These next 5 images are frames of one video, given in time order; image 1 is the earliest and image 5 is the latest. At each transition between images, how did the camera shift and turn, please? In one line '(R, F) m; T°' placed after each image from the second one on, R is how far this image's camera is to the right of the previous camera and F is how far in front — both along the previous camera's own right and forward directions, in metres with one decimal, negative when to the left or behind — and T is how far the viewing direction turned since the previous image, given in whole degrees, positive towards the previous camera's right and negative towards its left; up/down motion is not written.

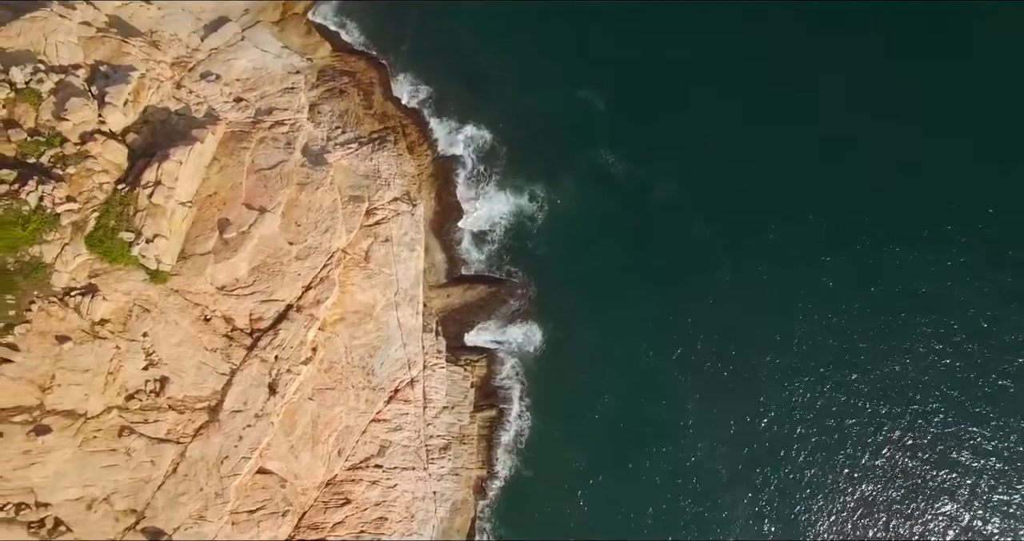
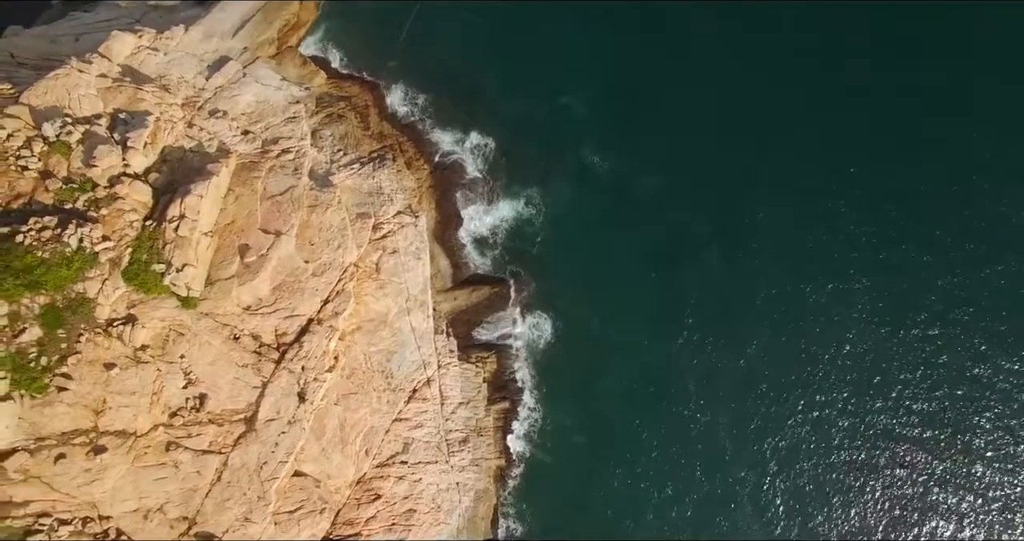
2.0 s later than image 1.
(0.0, -2.6) m; 0°
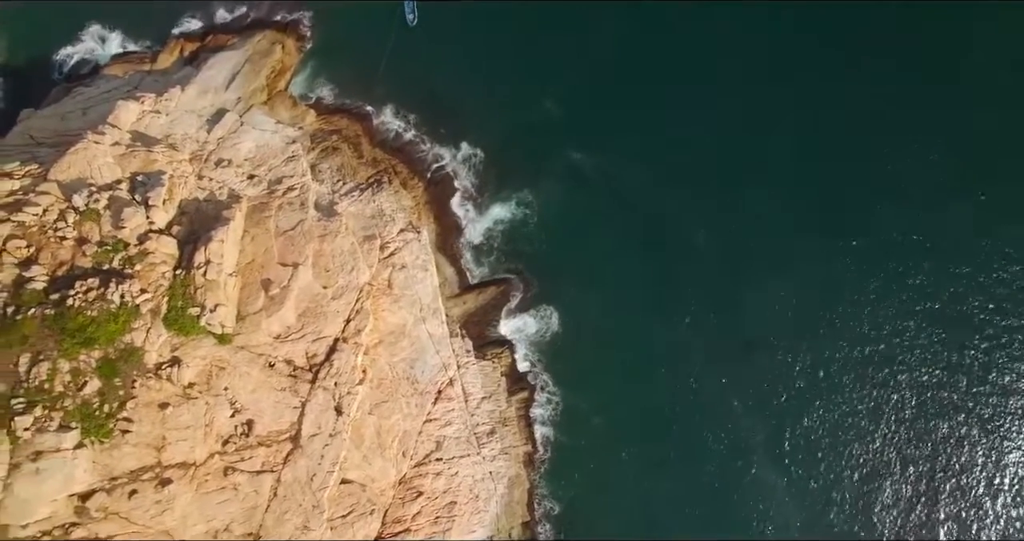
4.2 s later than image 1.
(-0.1, -3.0) m; 0°
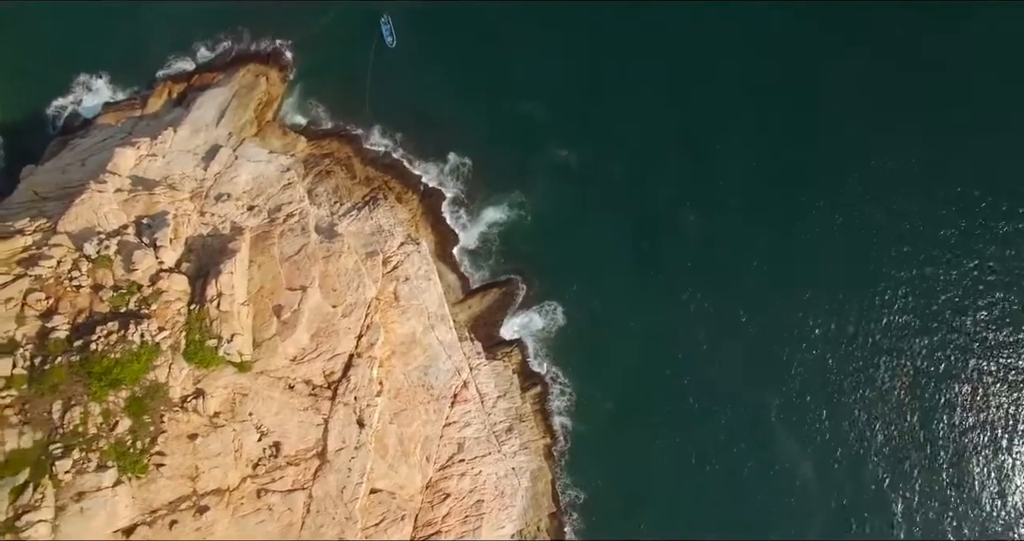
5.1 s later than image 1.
(0.0, -1.2) m; 0°
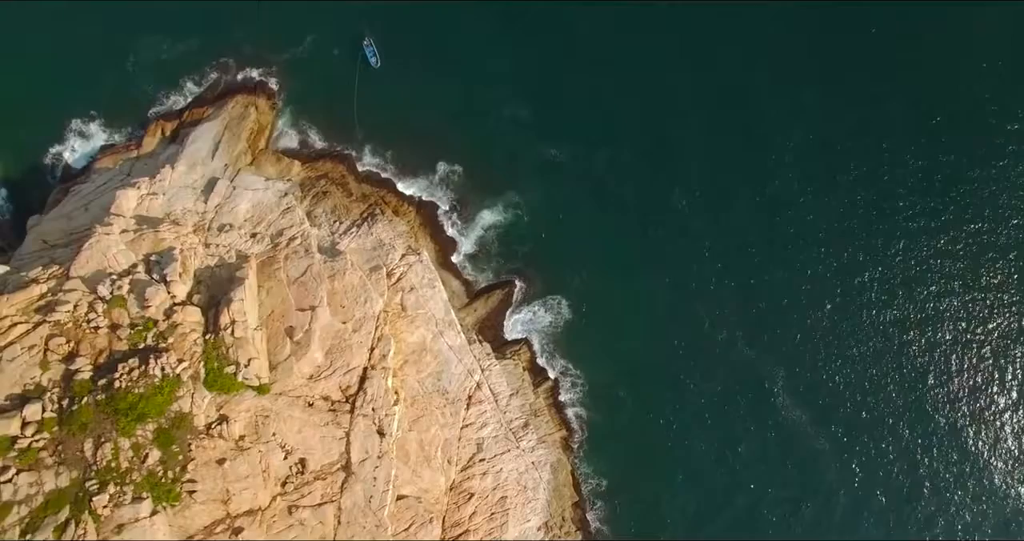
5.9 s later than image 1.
(0.0, -1.1) m; 0°
